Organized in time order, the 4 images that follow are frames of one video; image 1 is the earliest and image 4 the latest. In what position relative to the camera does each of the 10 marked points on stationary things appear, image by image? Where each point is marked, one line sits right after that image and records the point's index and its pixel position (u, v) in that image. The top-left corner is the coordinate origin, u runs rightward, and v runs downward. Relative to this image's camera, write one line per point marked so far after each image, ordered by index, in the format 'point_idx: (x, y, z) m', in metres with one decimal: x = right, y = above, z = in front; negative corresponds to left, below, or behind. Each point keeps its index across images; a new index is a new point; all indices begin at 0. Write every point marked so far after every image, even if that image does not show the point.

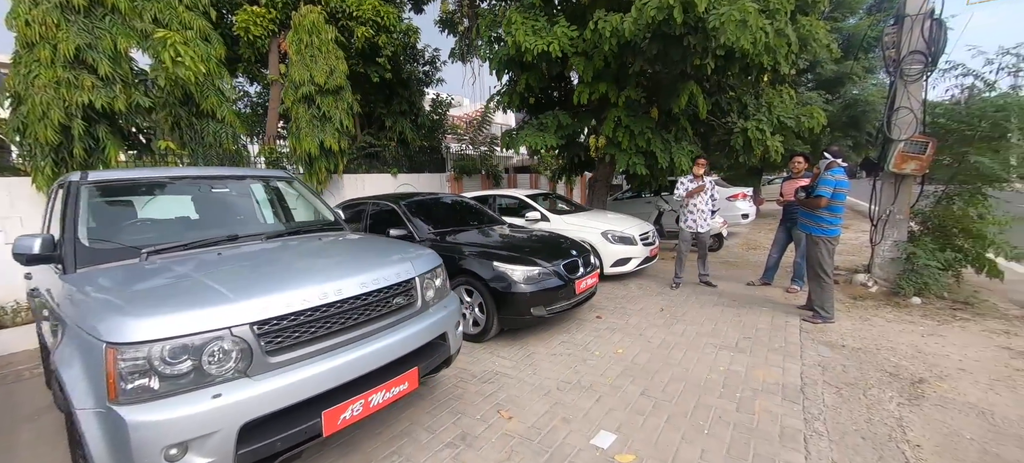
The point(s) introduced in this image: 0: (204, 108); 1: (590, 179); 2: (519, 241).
0: (-5.0, +2.0, +6.0) m
1: (+1.7, +1.2, +8.3) m
2: (+0.1, -0.1, +4.6) m
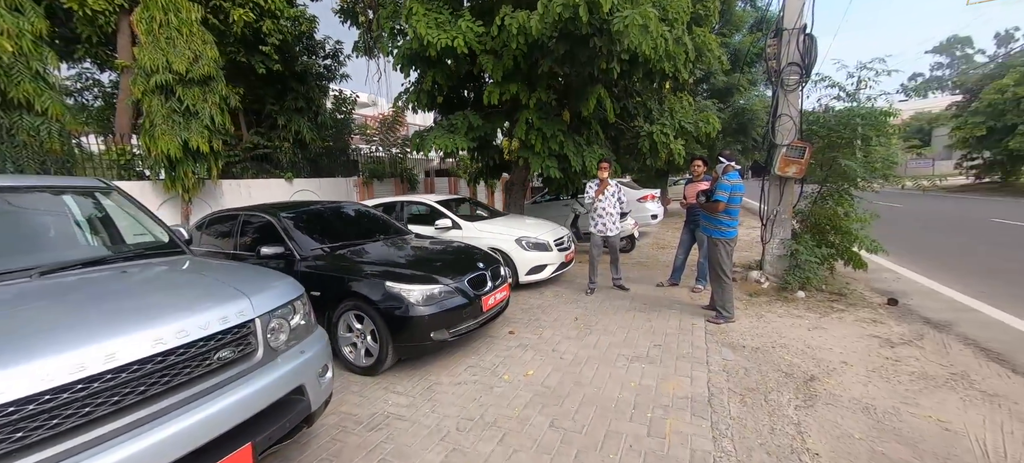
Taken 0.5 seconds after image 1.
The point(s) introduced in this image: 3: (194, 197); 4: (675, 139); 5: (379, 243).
0: (-6.2, +1.6, +4.6) m
1: (-0.1, +1.0, +8.1) m
2: (-1.0, -0.2, +4.1) m
3: (-5.3, +0.6, +6.3) m
4: (+2.8, +1.6, +6.4) m
5: (-1.6, -0.1, +4.6) m
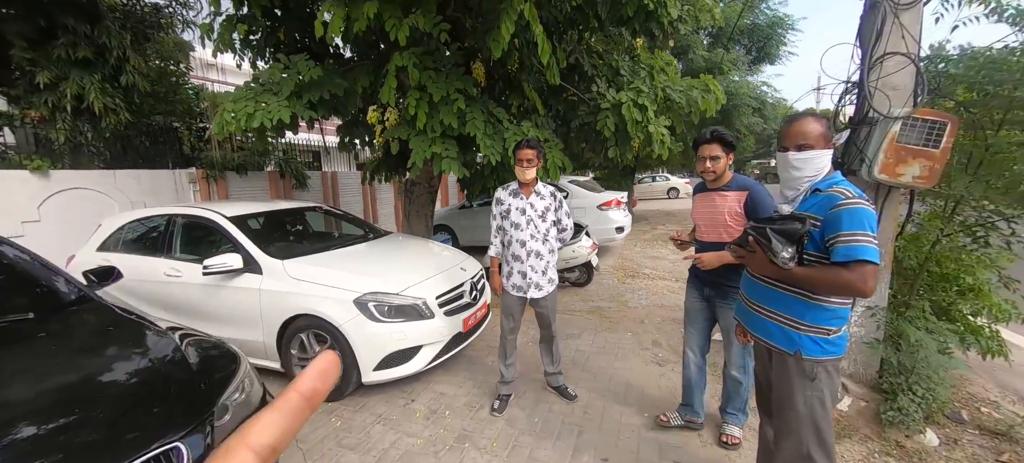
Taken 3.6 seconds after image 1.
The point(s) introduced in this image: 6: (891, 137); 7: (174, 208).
0: (-7.3, +1.3, +1.3) m
1: (-1.5, +0.7, +5.3) m
2: (-2.0, -0.6, +1.4) m
3: (-6.5, +0.2, +3.1) m
4: (+1.5, +1.2, +3.9) m
5: (-2.7, -0.5, +1.8) m
6: (+2.2, +0.5, +2.2) m
7: (-3.2, +0.2, +3.6) m
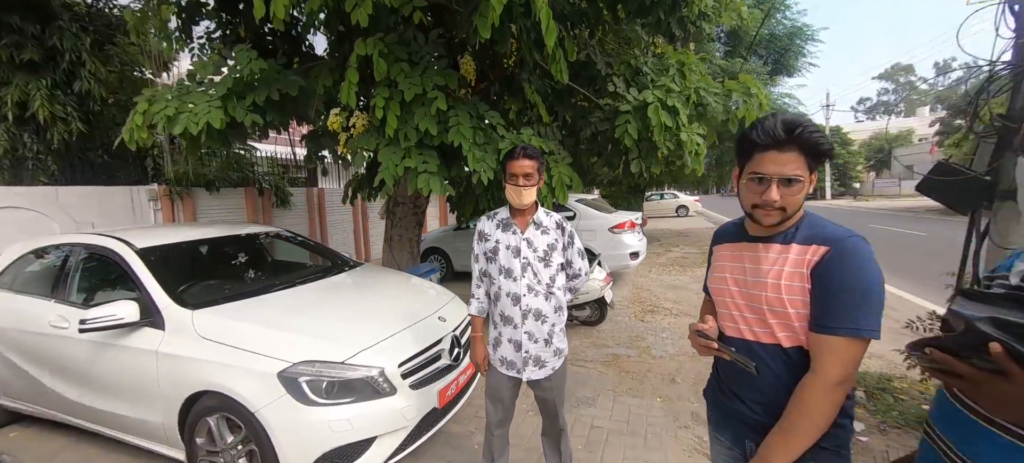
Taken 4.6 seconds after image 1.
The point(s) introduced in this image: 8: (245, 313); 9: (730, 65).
0: (-7.4, +1.1, +0.7) m
1: (-1.5, +0.4, +4.6) m
2: (-2.1, -0.8, +0.6) m
3: (-6.6, 0.0, +2.4) m
4: (+1.5, +0.9, +3.2) m
5: (-2.8, -0.7, +1.0) m
6: (+2.2, +0.3, +1.4) m
7: (-3.2, 0.0, +2.8) m
8: (-1.6, -0.5, +2.2) m
9: (+5.1, +3.9, +8.8) m
